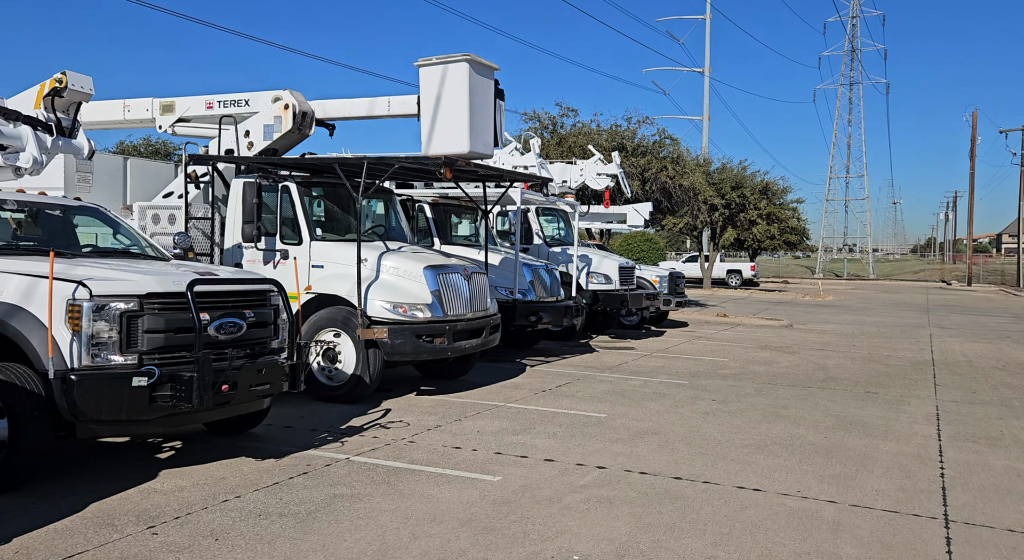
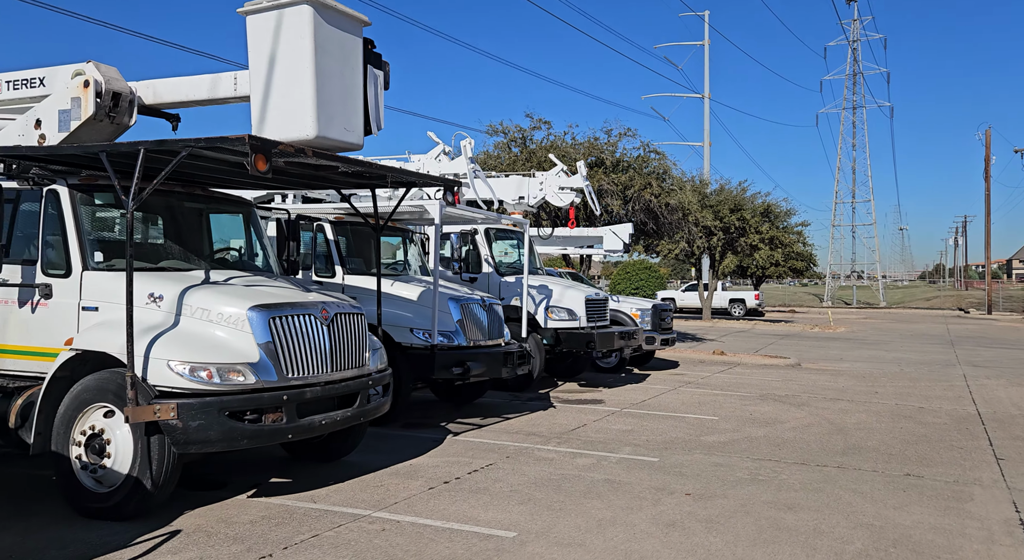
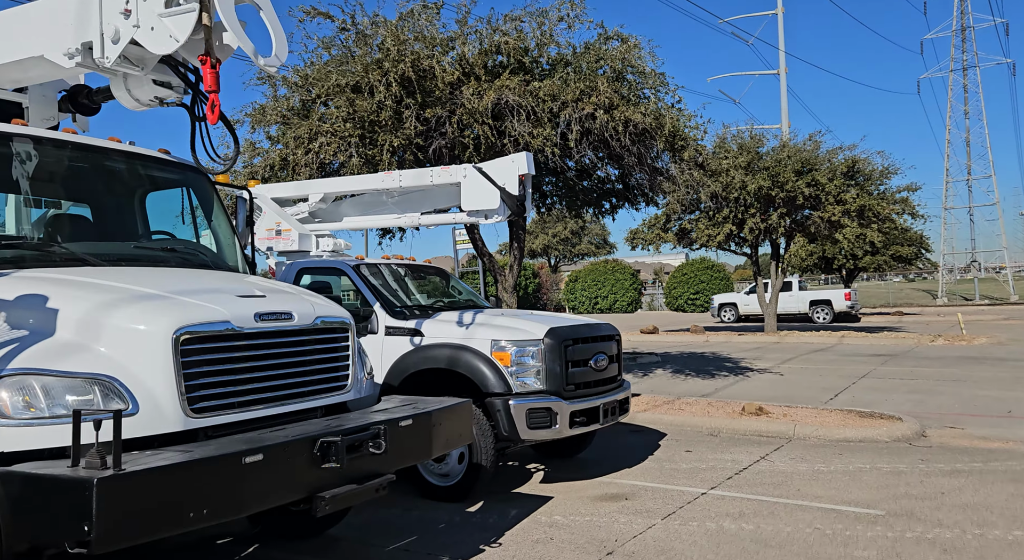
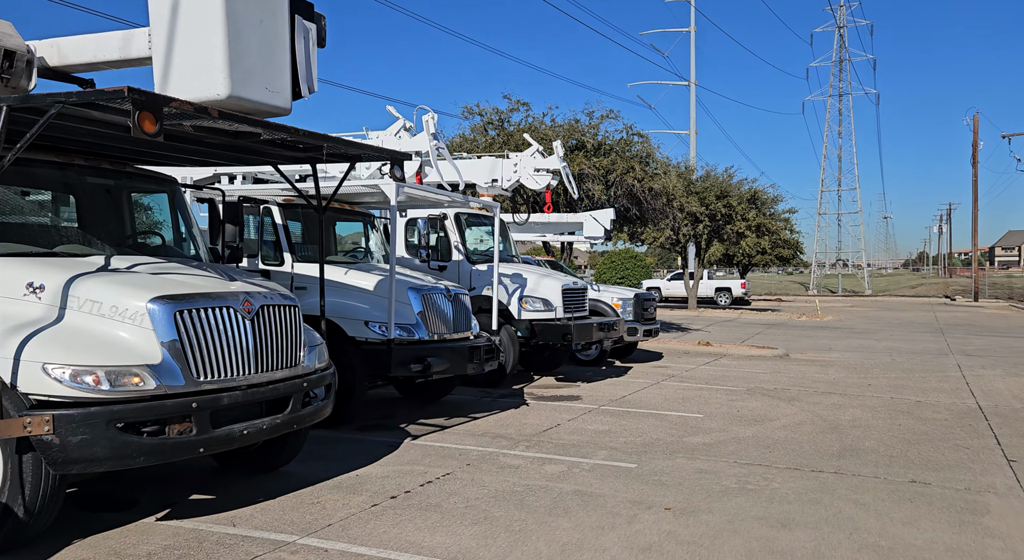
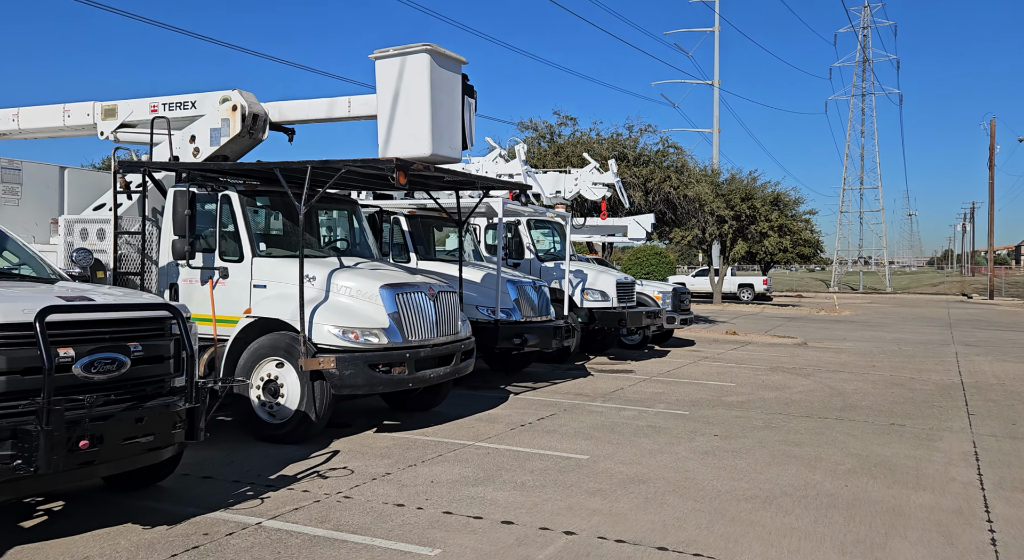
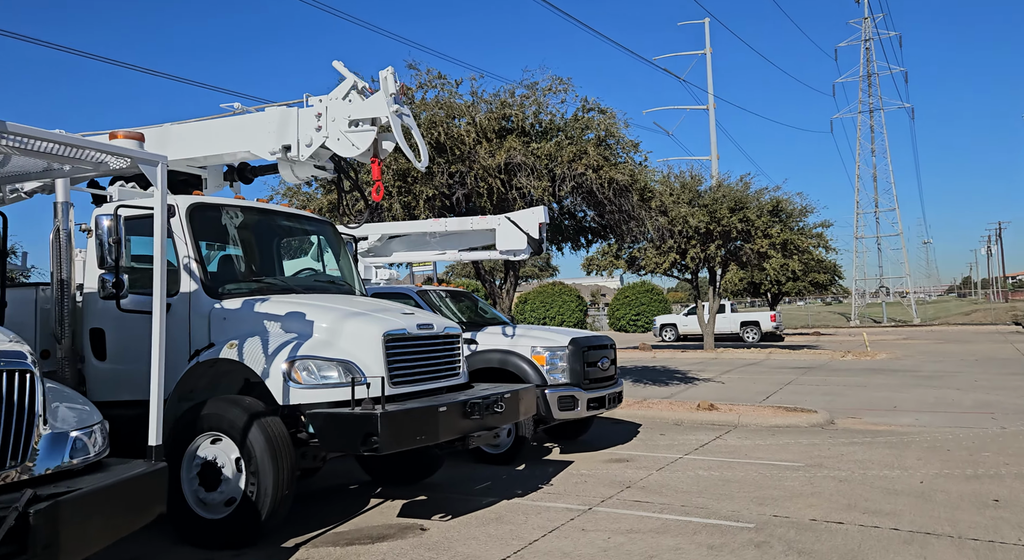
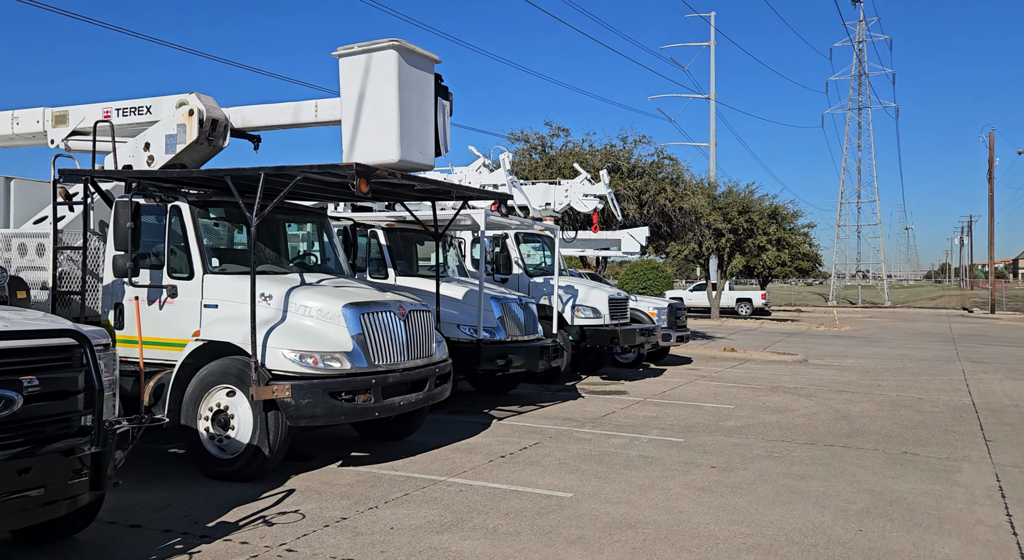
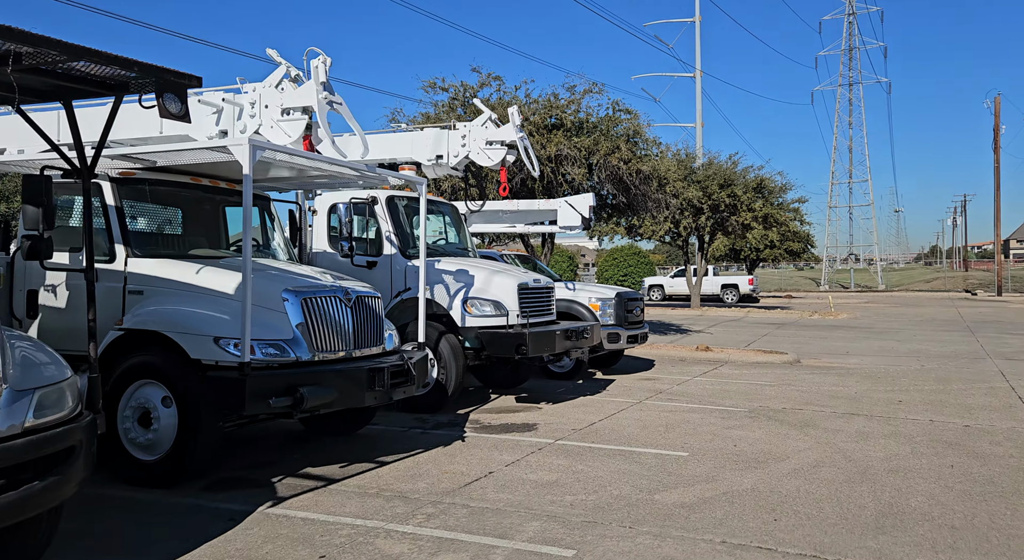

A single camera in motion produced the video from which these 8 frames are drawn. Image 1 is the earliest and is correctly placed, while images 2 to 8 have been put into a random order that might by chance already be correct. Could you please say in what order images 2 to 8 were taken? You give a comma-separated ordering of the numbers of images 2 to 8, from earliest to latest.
5, 7, 2, 4, 8, 6, 3
